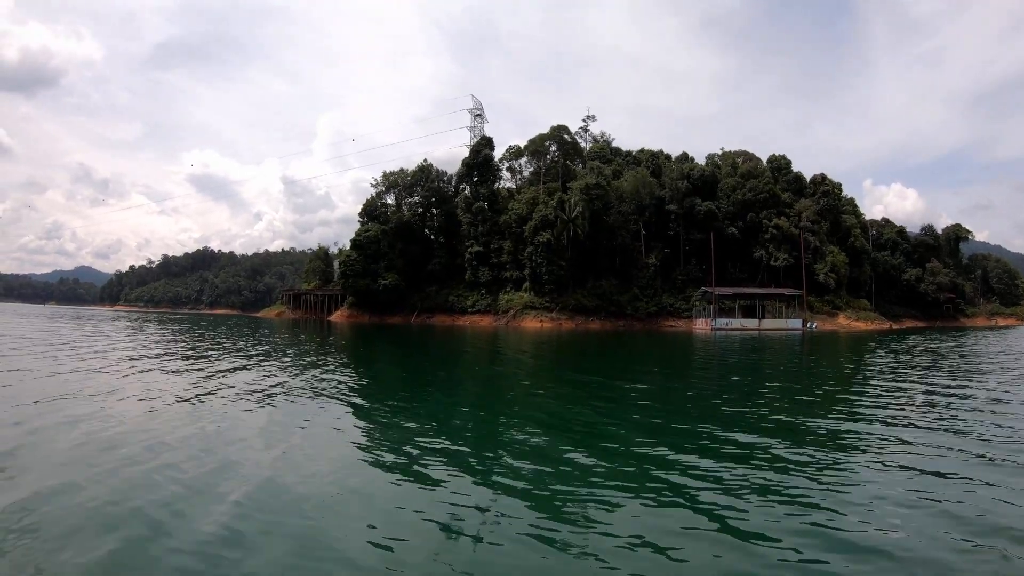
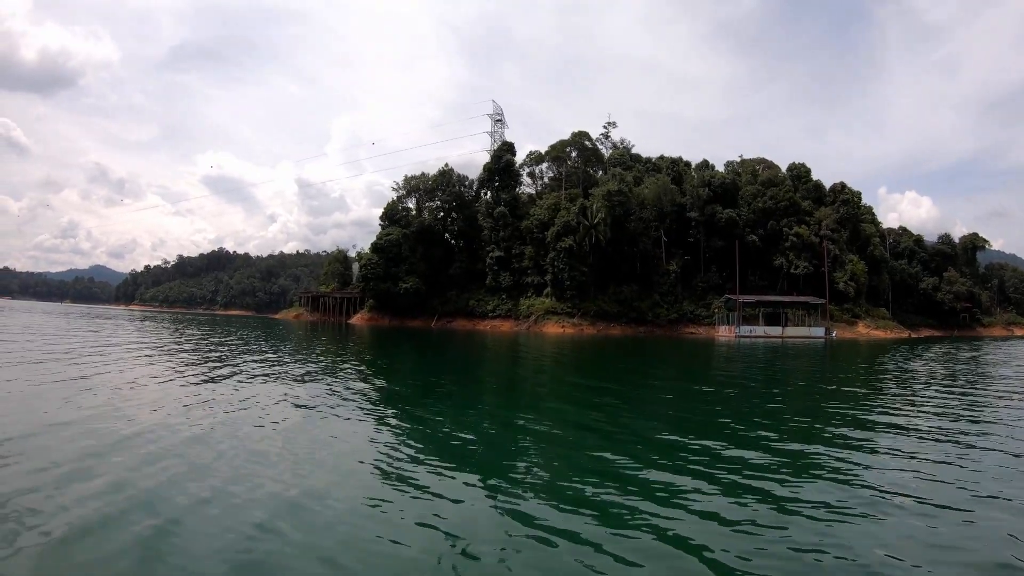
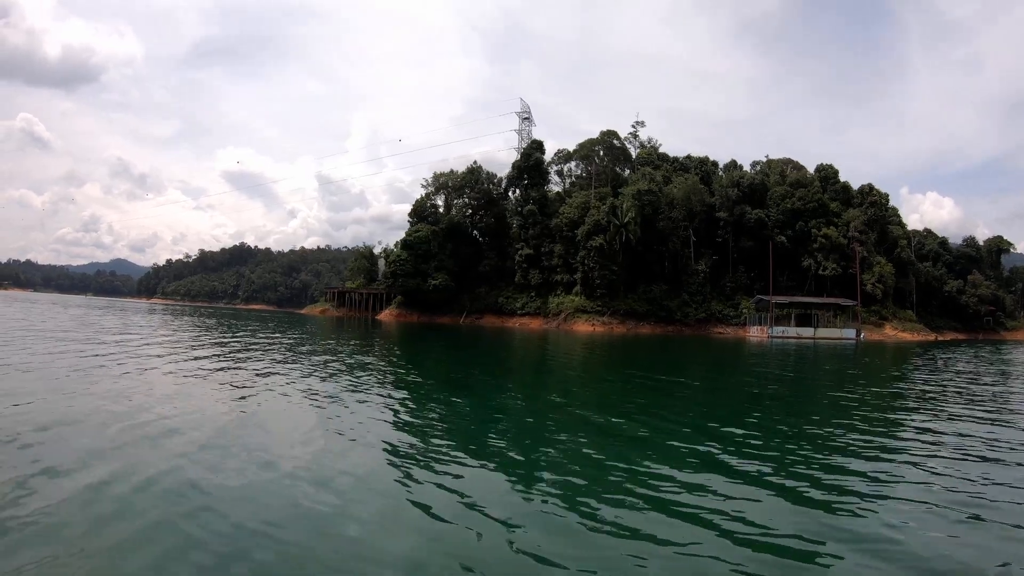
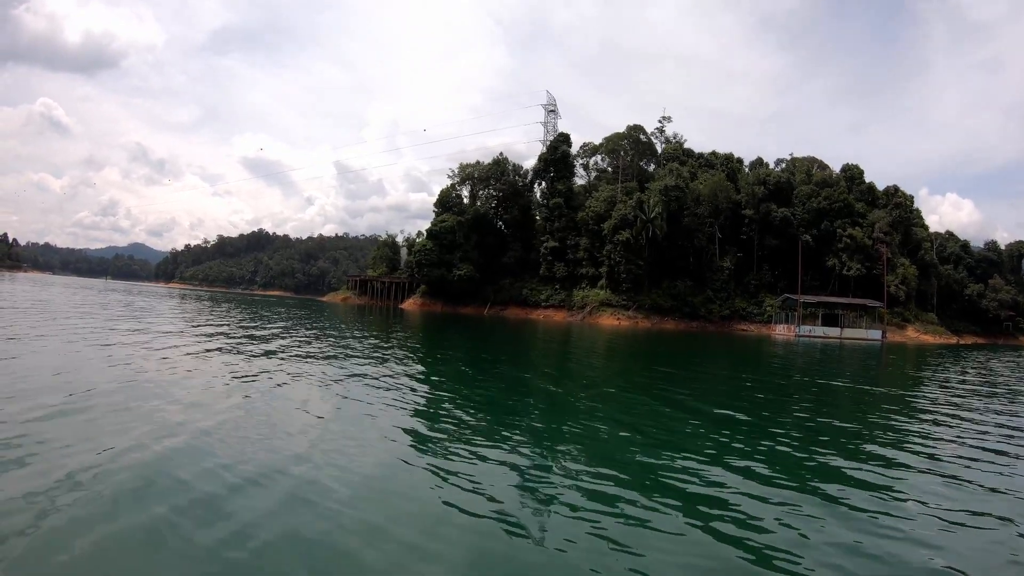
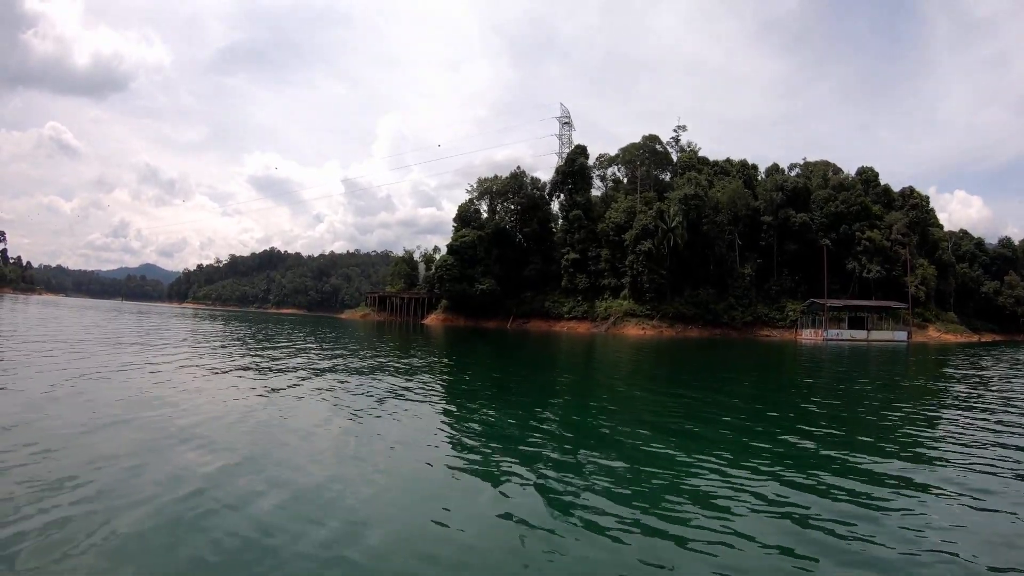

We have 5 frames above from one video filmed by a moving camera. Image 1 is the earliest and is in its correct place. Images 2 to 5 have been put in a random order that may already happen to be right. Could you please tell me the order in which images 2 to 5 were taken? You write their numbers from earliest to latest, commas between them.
2, 3, 4, 5
